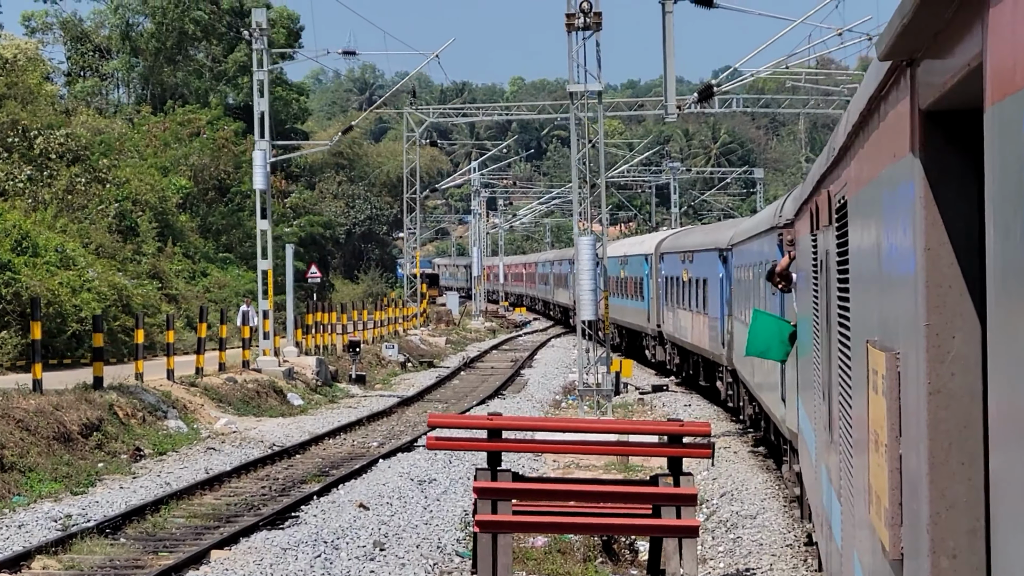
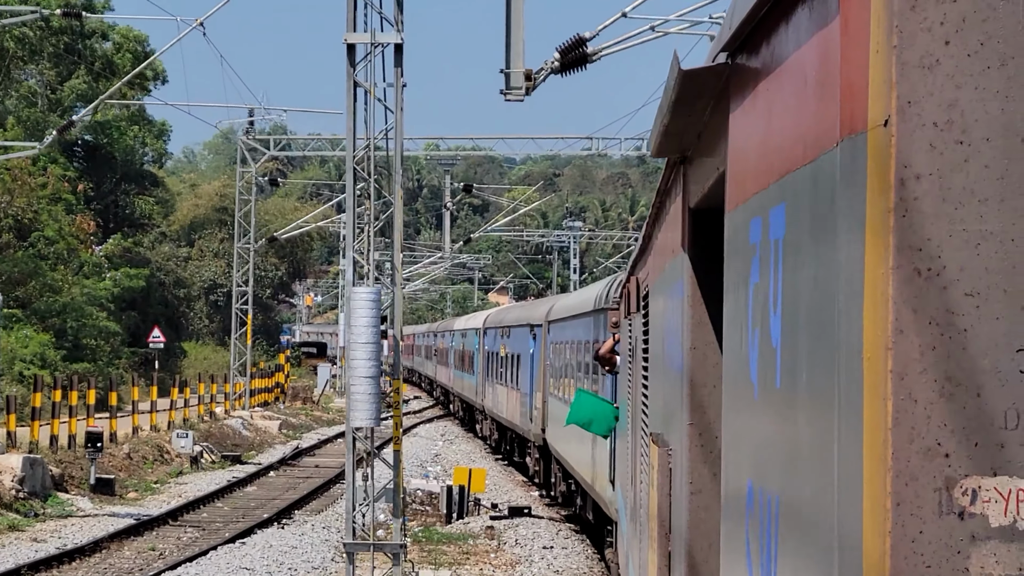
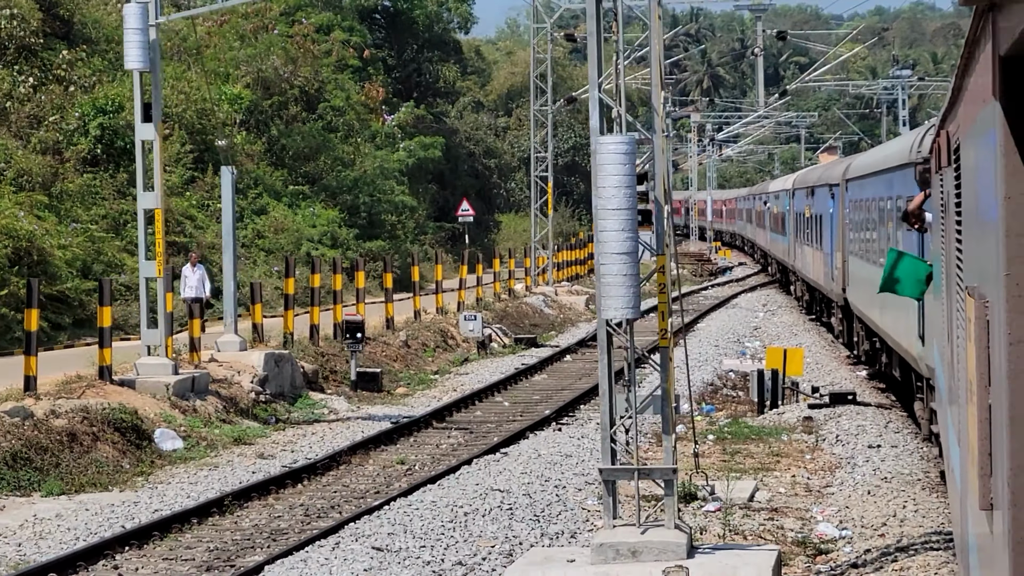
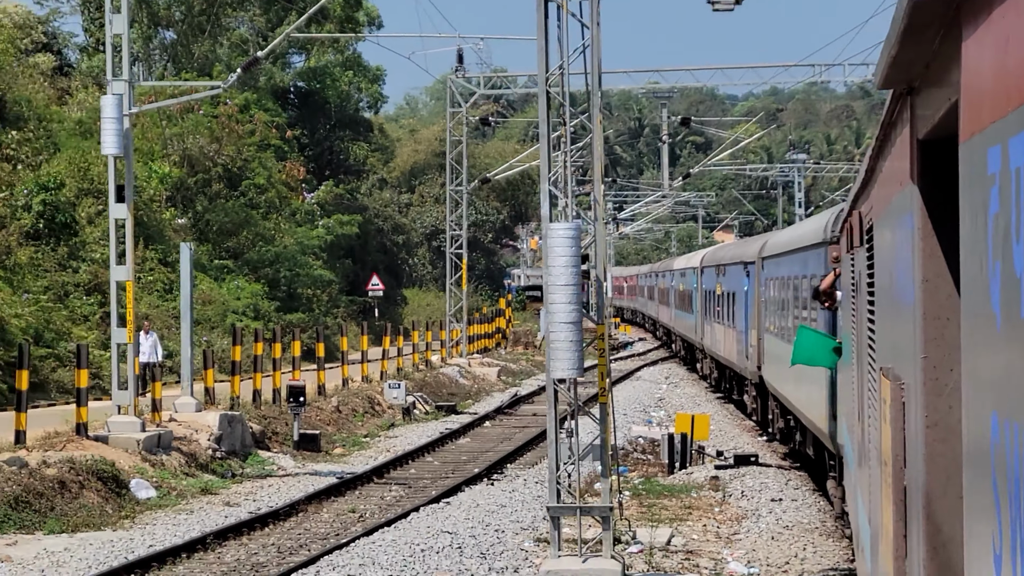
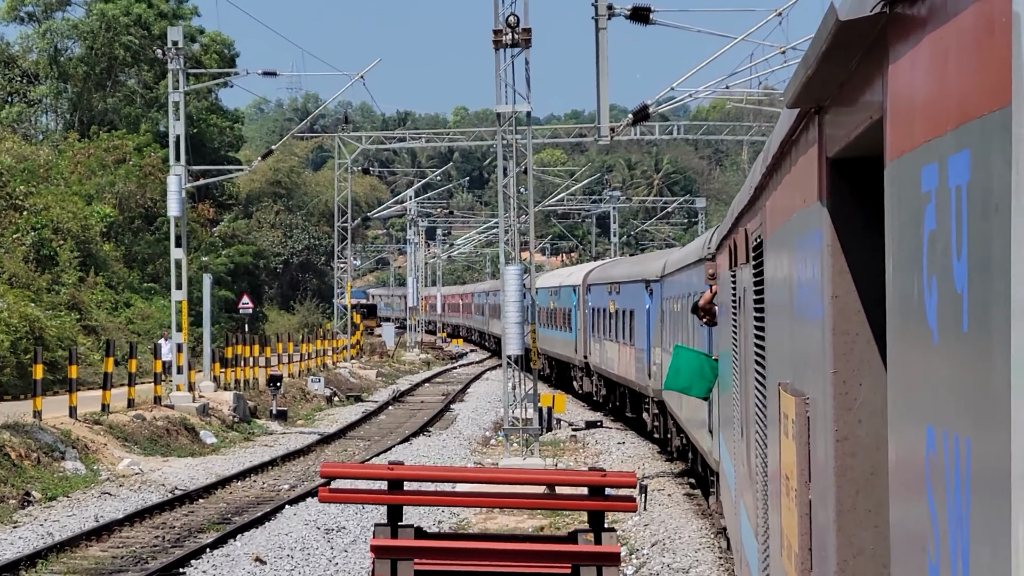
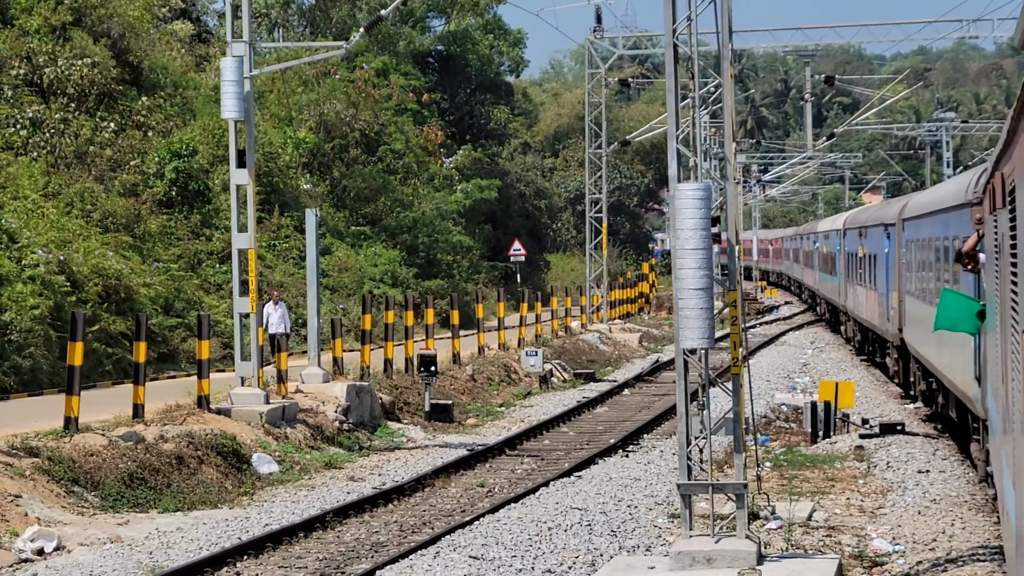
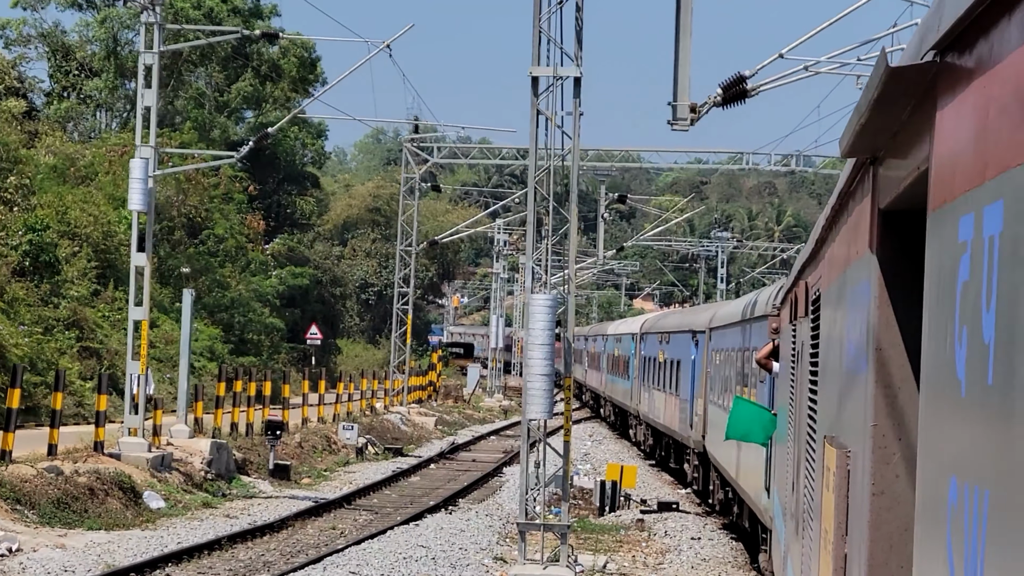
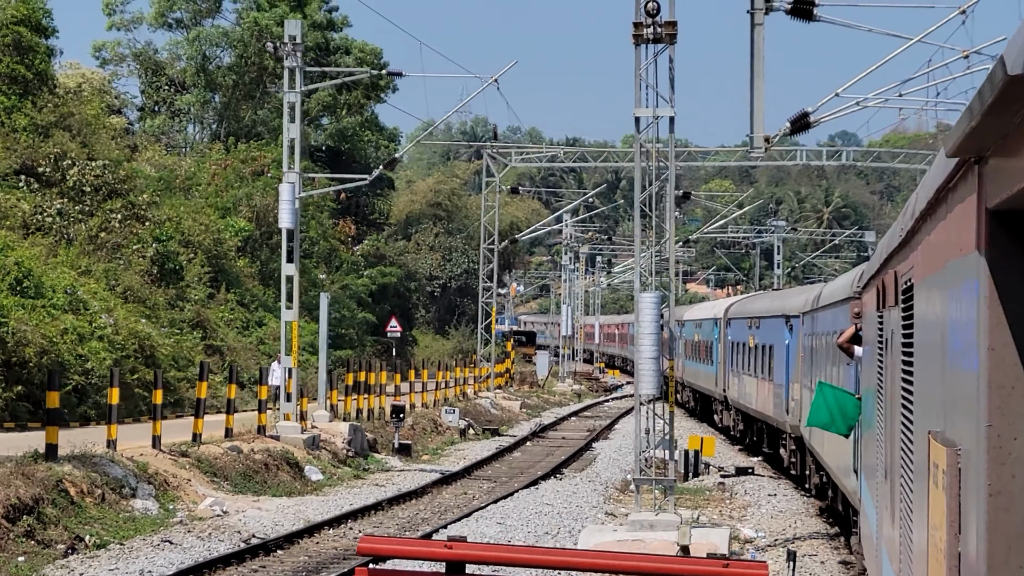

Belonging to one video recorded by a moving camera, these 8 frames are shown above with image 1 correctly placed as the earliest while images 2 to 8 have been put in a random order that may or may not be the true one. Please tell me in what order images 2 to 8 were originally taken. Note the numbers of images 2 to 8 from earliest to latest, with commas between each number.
5, 8, 7, 2, 4, 6, 3
